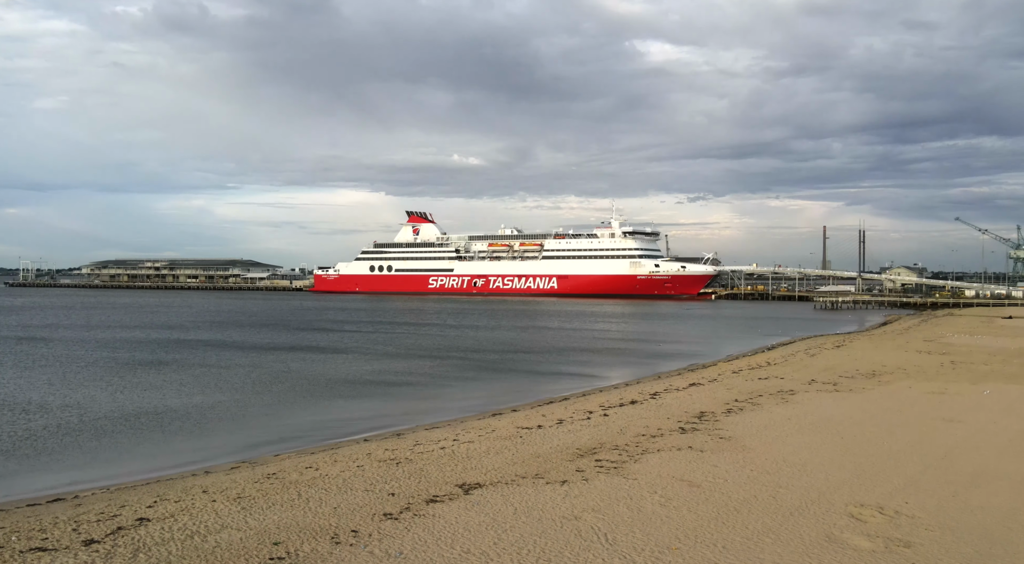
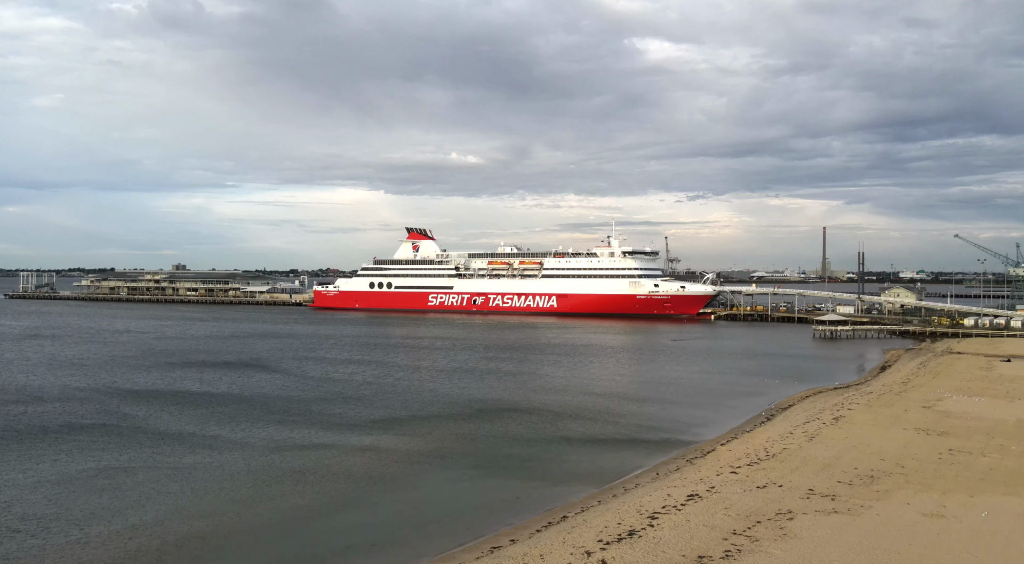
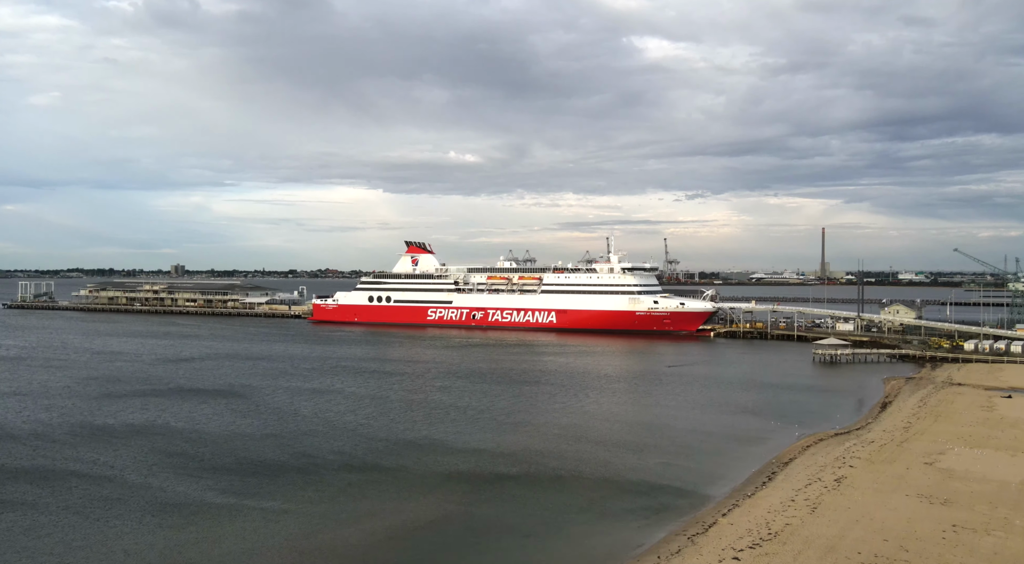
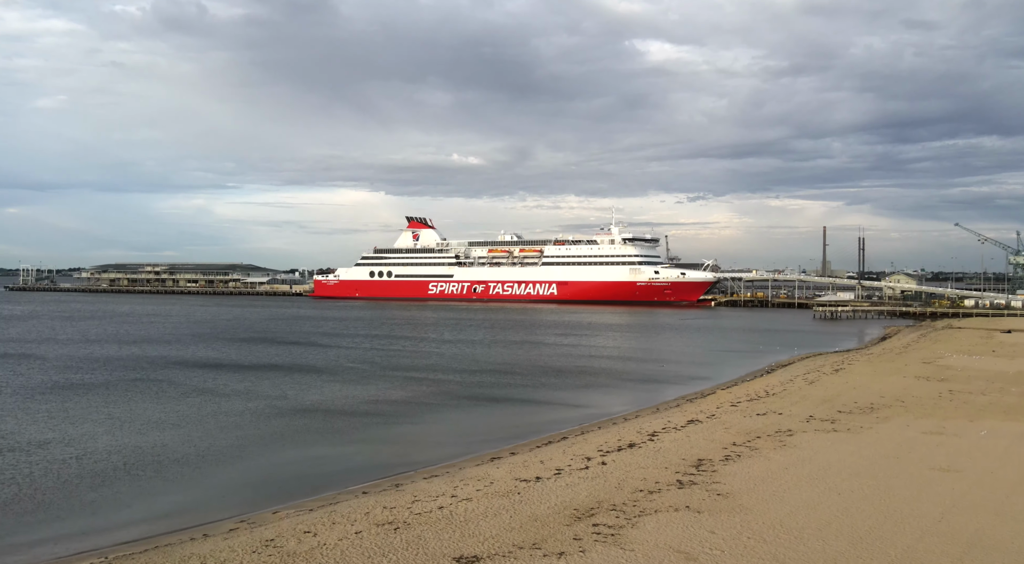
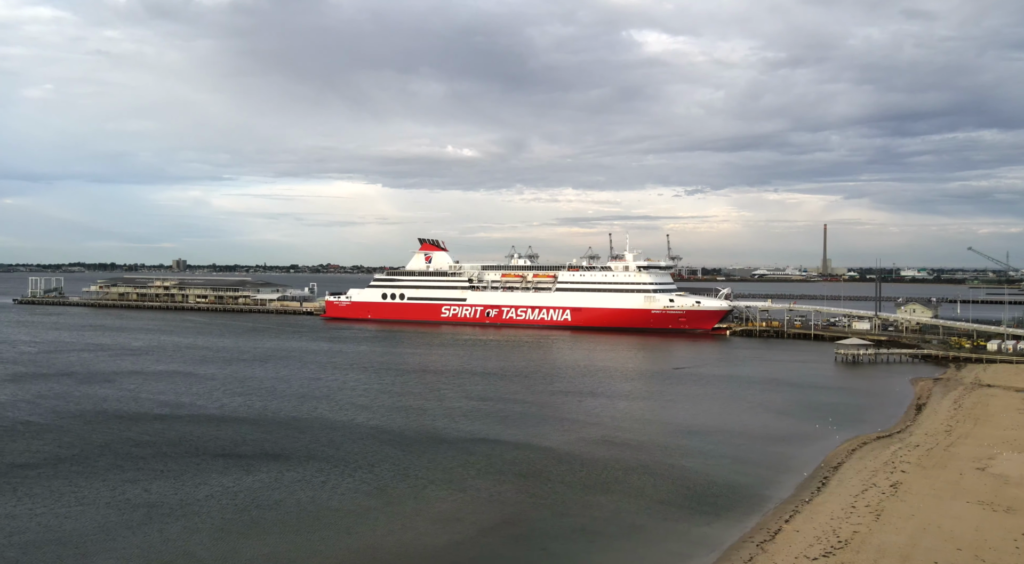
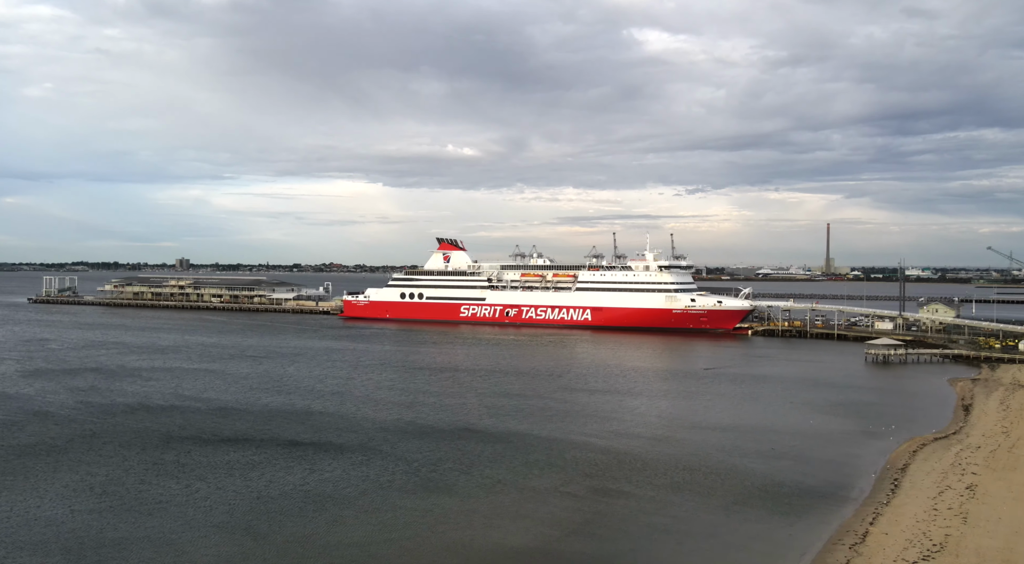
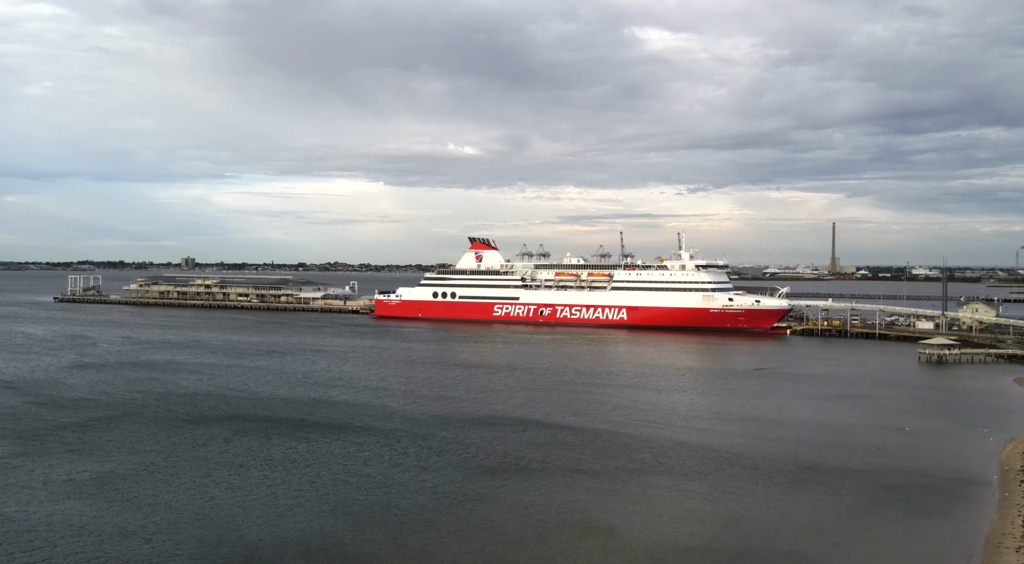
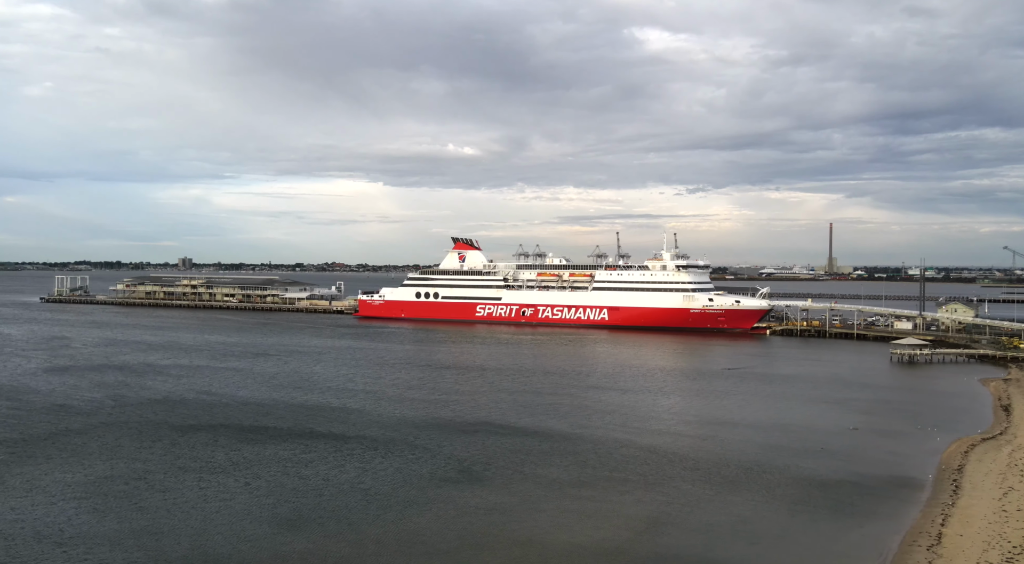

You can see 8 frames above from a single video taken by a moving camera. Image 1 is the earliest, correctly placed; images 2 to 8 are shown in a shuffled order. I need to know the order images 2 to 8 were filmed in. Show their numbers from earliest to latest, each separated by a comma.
4, 2, 3, 5, 6, 8, 7
